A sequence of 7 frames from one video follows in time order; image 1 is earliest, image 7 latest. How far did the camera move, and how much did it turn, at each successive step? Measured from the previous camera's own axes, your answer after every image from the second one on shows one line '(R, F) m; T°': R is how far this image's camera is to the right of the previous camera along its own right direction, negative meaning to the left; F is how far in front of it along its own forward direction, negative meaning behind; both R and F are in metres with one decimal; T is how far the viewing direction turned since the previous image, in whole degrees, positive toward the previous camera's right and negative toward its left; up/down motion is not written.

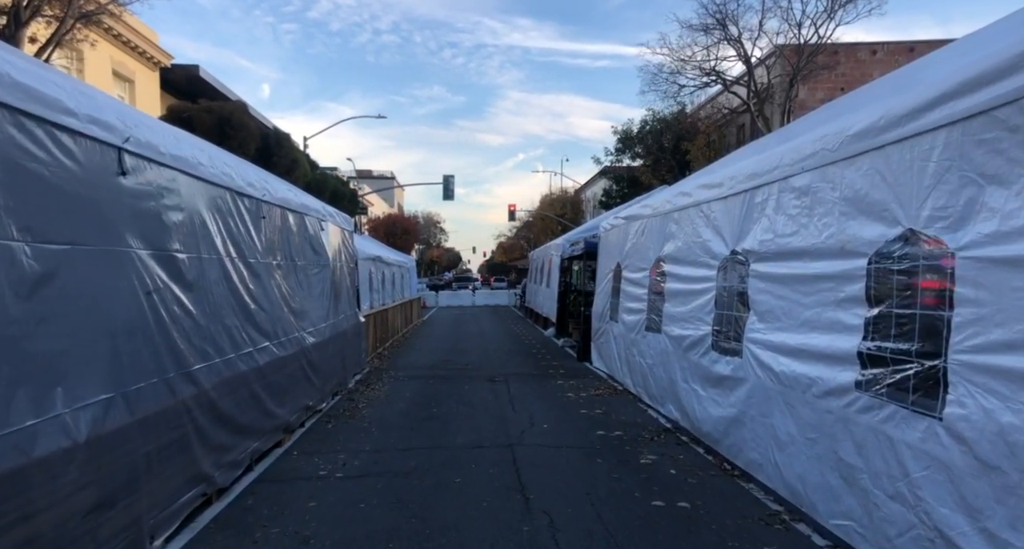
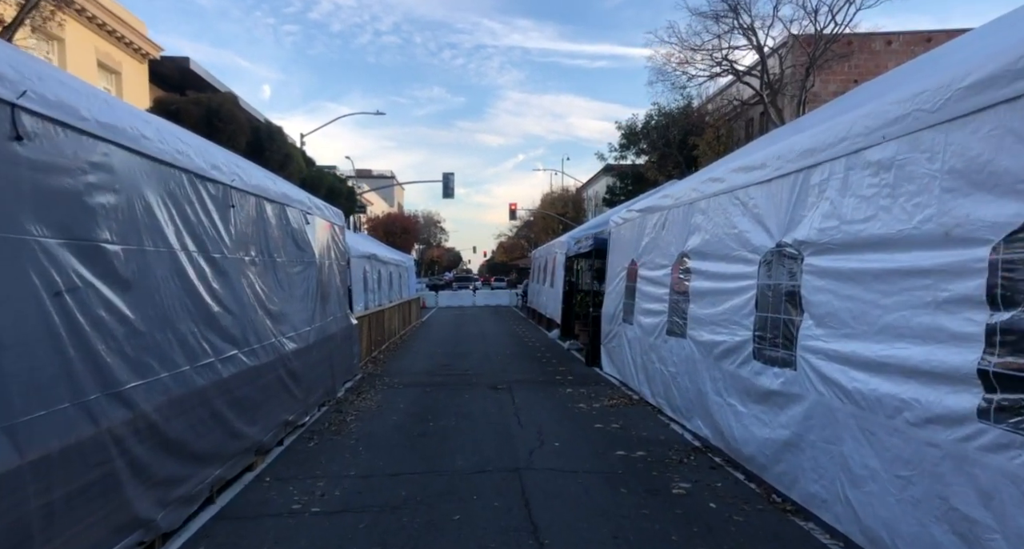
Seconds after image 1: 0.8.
(-0.1, +0.9) m; 0°
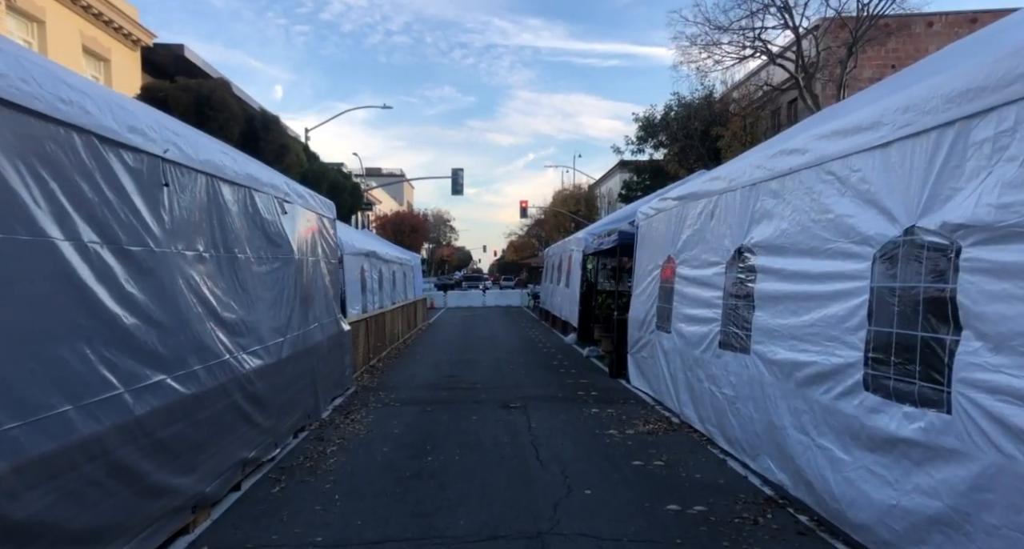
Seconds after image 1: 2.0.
(-0.1, +1.4) m; -1°
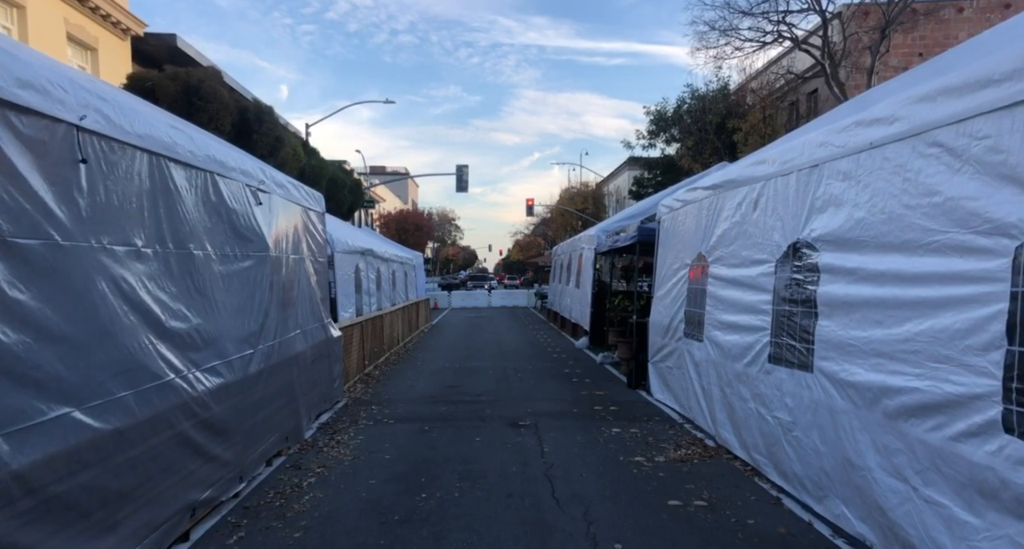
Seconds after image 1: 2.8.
(0.0, +1.0) m; -1°
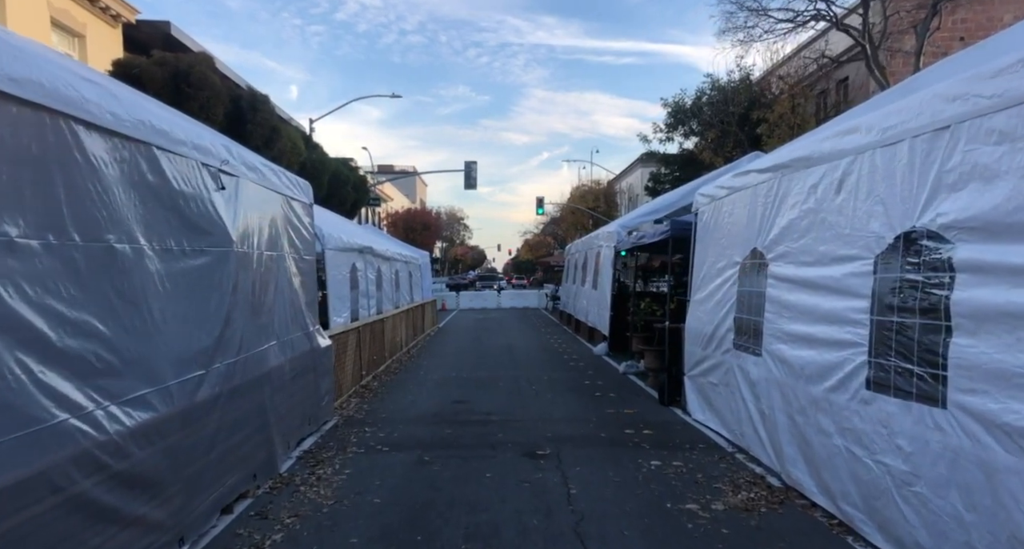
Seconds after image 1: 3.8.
(-0.1, +1.2) m; -1°
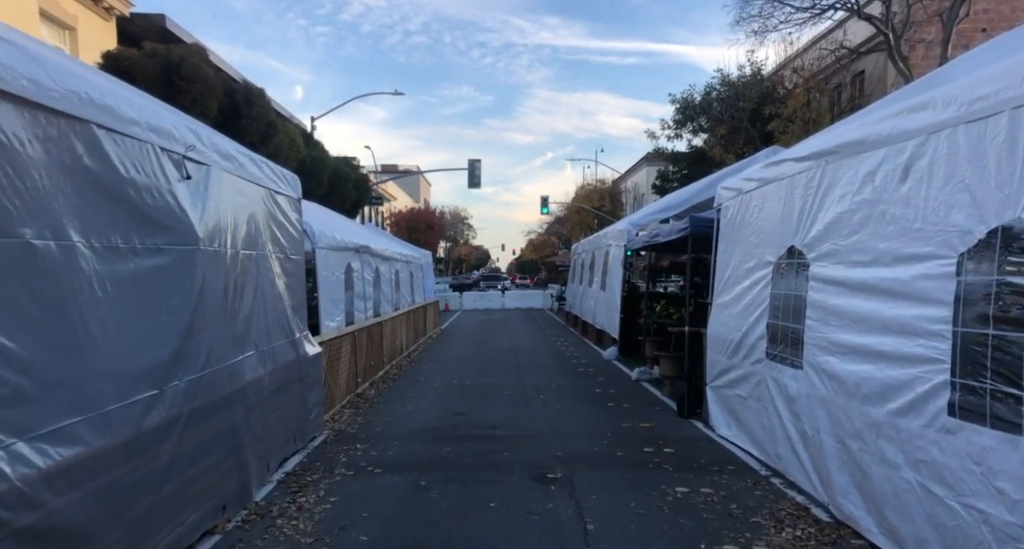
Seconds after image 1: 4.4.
(0.0, +0.7) m; 0°
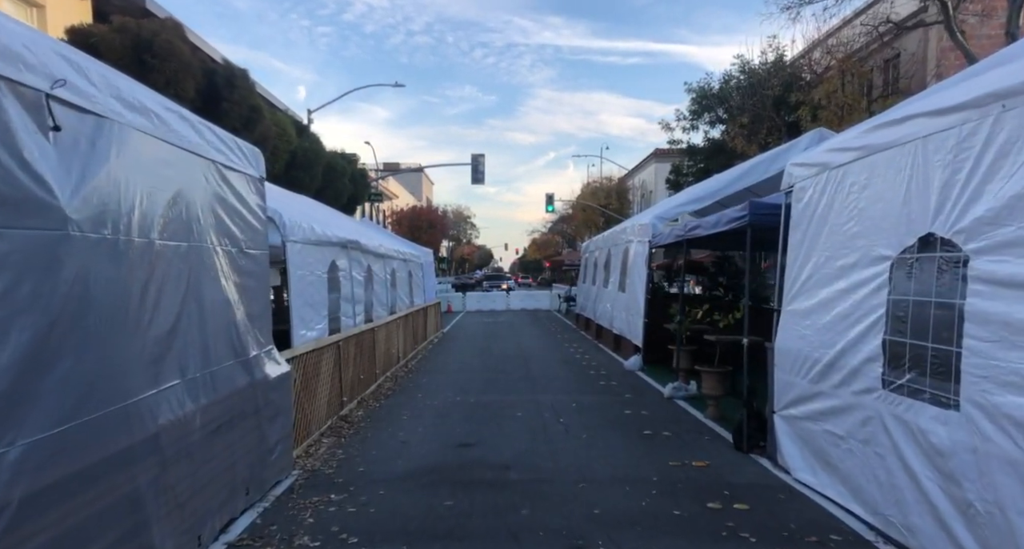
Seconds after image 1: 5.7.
(-0.2, +1.6) m; 0°
